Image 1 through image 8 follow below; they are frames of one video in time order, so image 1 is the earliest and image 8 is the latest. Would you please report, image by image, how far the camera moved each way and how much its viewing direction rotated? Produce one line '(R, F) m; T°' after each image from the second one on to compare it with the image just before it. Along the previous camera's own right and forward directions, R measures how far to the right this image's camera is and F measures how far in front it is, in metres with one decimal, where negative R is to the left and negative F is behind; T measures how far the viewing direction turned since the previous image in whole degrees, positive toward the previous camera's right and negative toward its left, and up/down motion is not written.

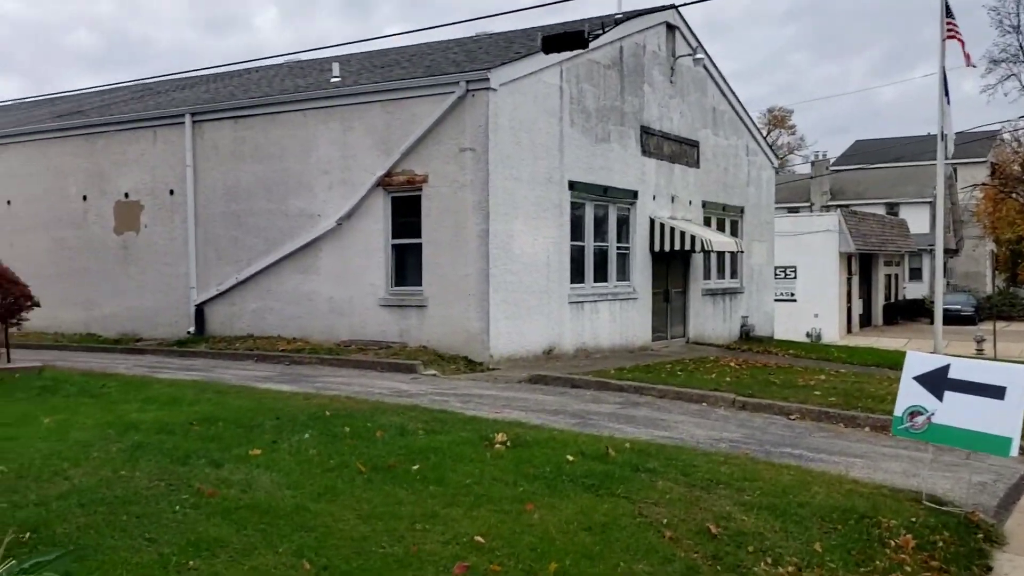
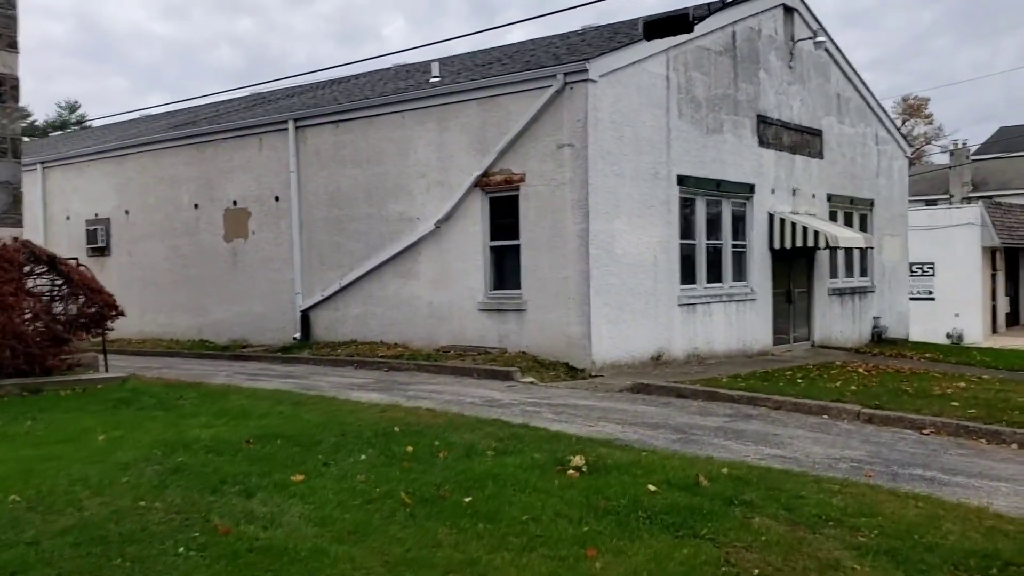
(+0.3, +0.7) m; -7°
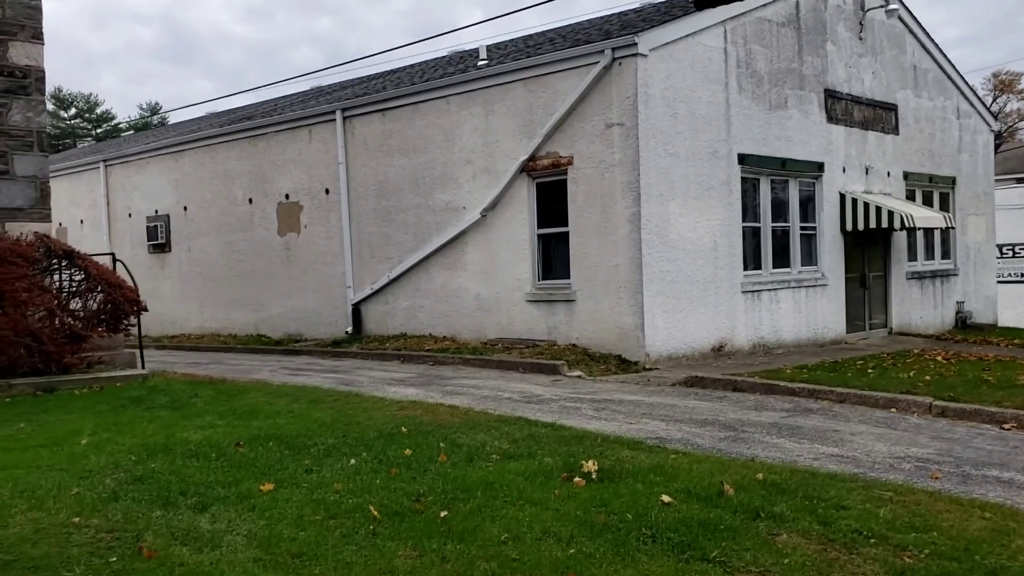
(+0.4, +0.6) m; -5°
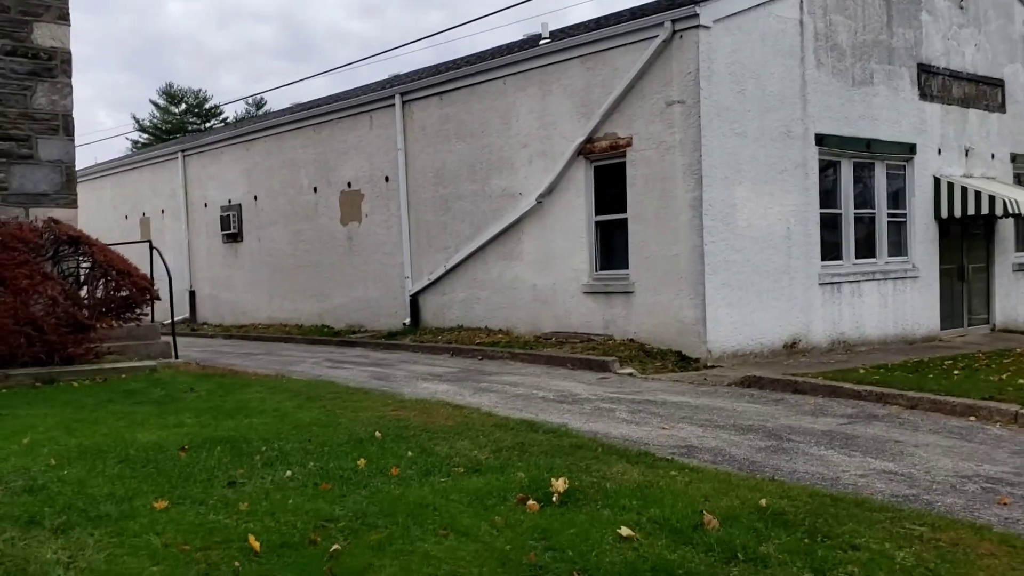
(+0.6, +0.8) m; -6°
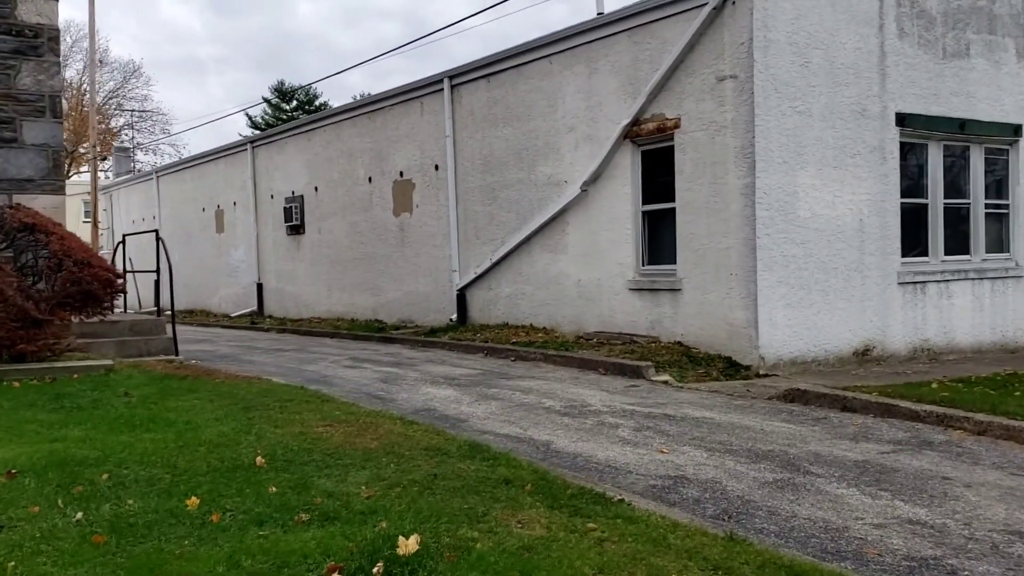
(+0.9, +1.1) m; -7°
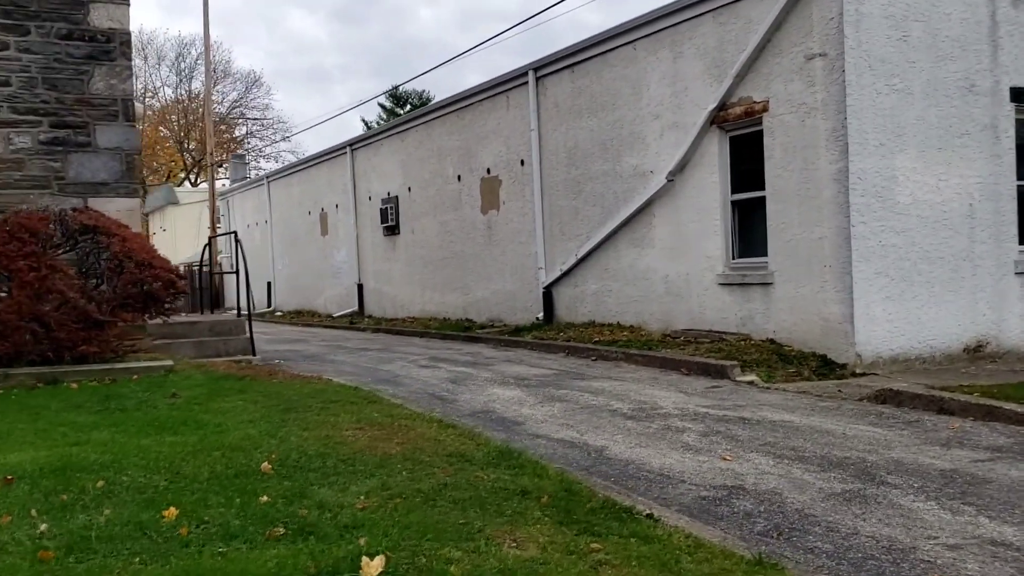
(+0.4, +0.4) m; -7°
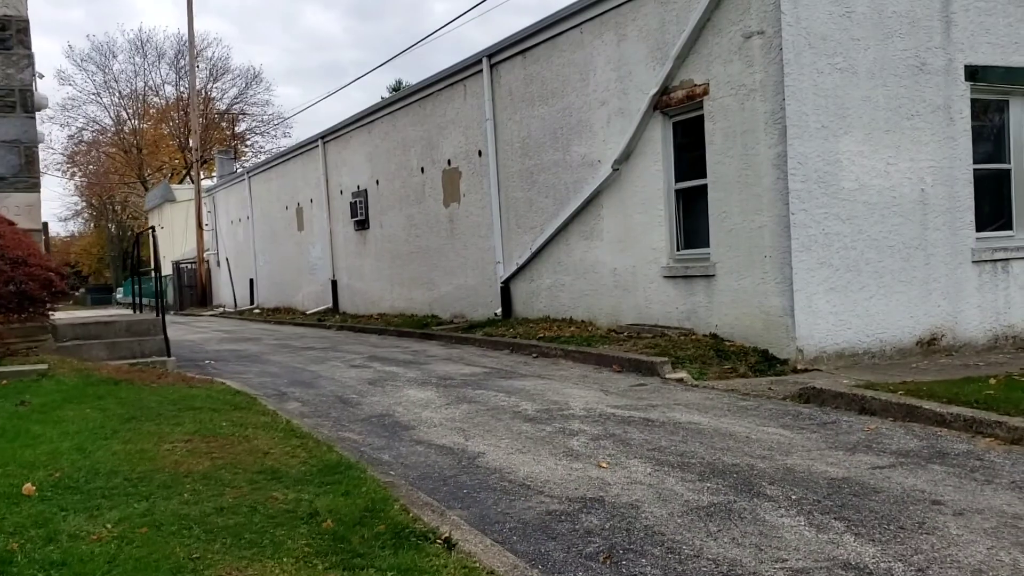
(+0.9, +0.5) m; -1°
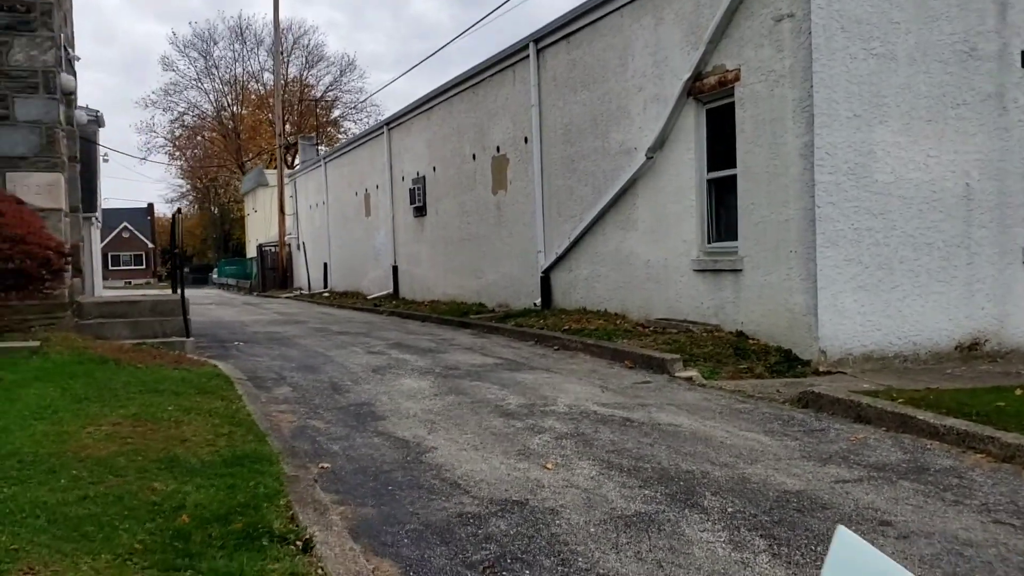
(+0.8, +0.3) m; -6°
